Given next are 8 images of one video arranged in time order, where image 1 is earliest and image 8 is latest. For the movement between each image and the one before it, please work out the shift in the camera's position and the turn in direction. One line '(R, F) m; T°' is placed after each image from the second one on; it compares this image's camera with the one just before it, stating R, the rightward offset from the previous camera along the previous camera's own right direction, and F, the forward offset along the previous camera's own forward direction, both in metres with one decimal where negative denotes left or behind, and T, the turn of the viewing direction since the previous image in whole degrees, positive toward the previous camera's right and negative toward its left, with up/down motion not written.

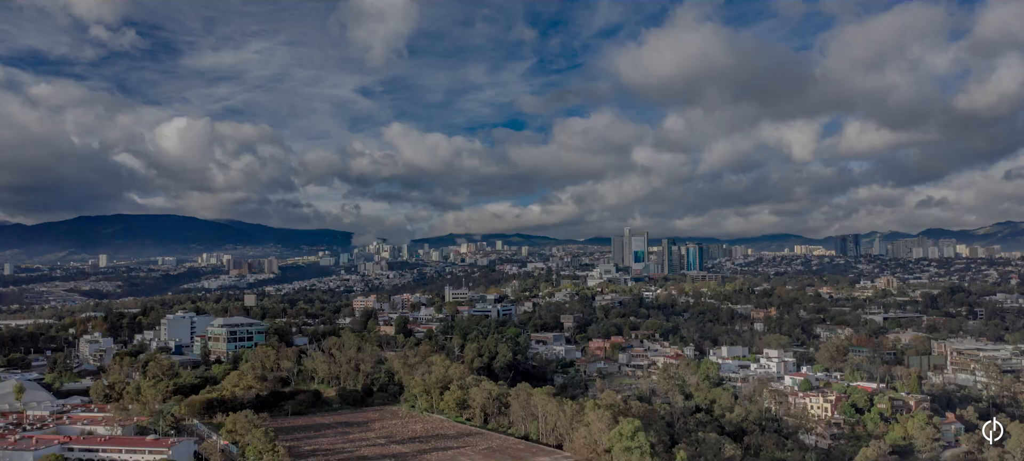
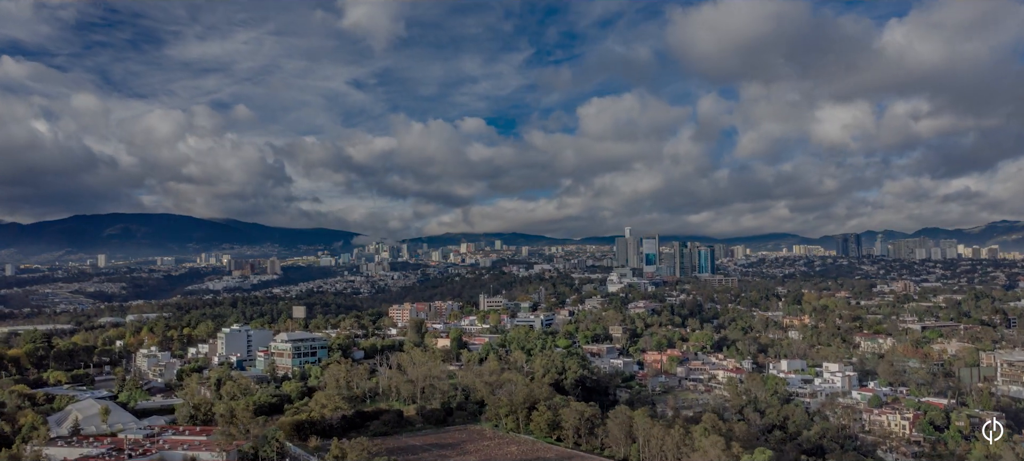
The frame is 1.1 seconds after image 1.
(-2.8, +0.1) m; 0°
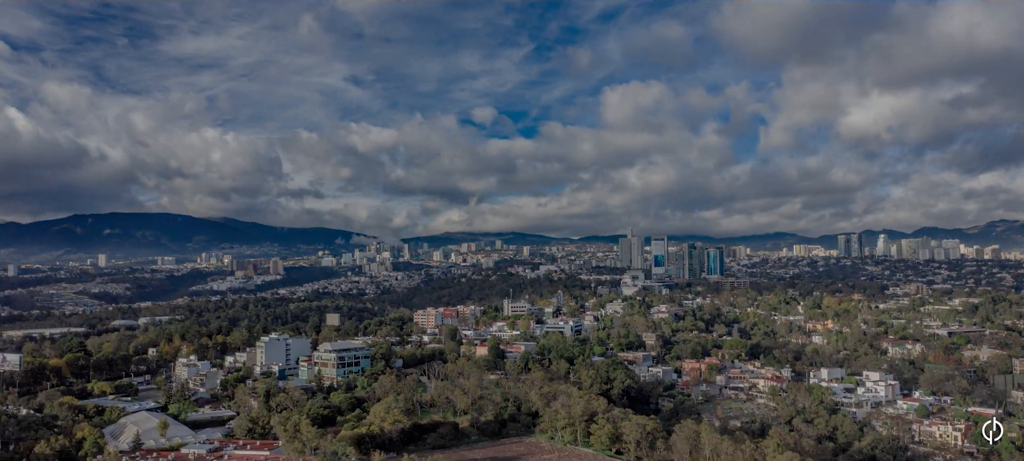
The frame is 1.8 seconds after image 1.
(-1.8, 0.0) m; 0°
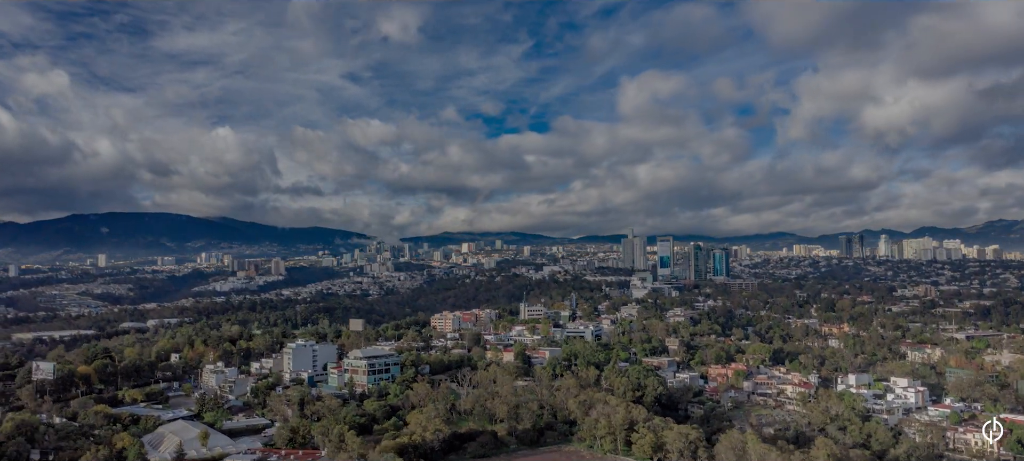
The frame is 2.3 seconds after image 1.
(-1.3, 0.0) m; 0°
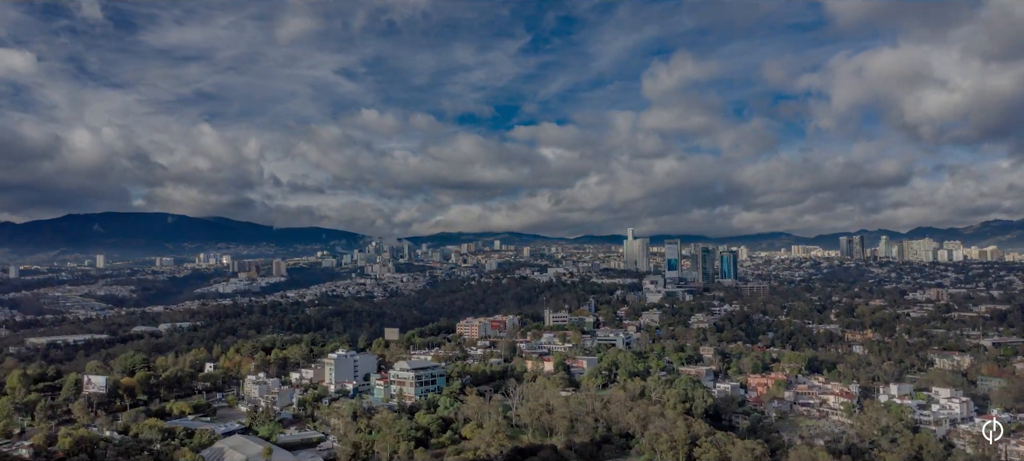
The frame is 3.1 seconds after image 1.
(-2.0, 0.0) m; 0°
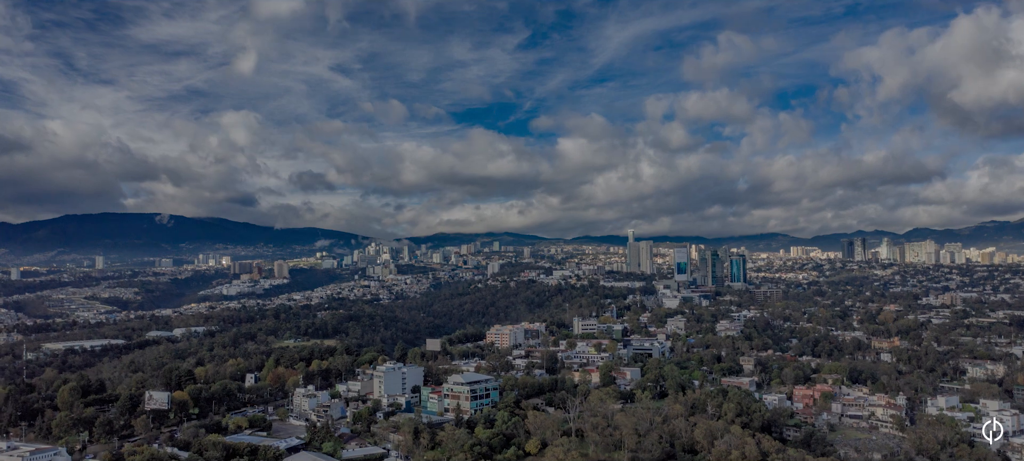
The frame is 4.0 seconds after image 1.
(-2.3, 0.0) m; 0°
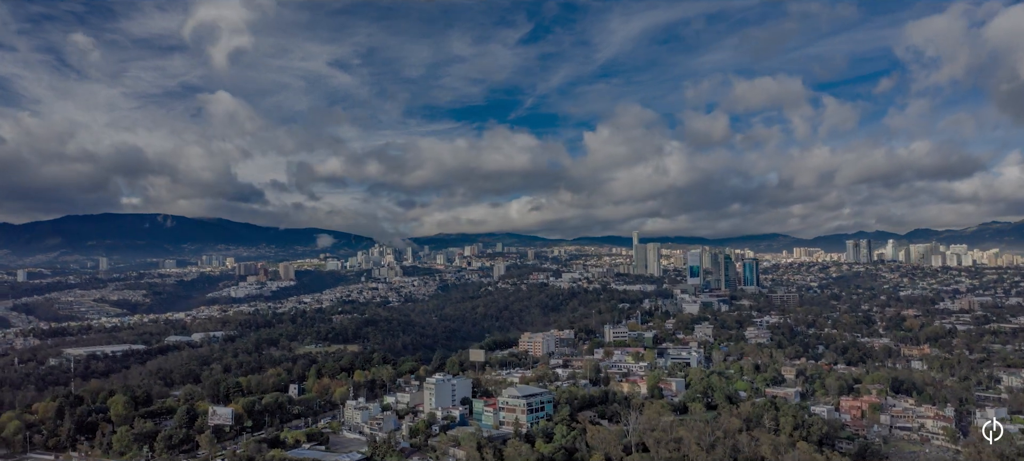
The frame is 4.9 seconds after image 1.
(-2.2, 0.0) m; 0°
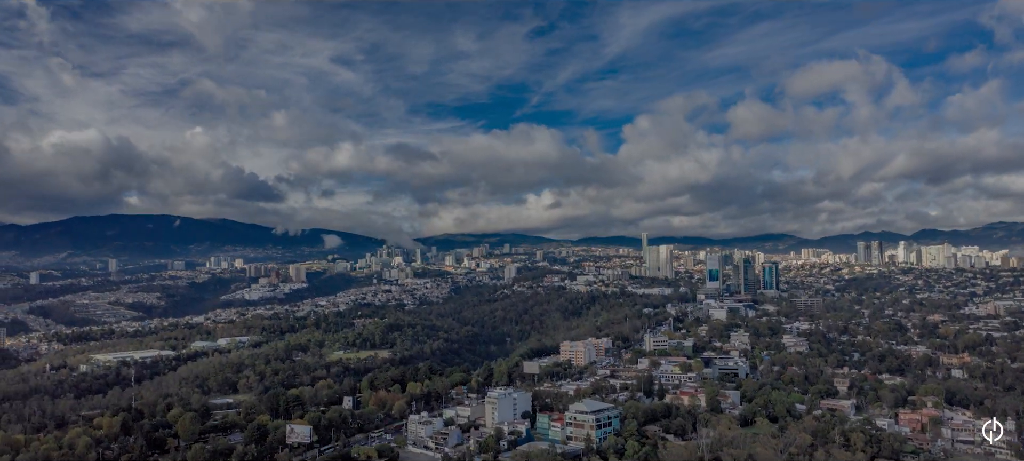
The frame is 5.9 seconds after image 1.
(-2.5, 0.0) m; 0°
